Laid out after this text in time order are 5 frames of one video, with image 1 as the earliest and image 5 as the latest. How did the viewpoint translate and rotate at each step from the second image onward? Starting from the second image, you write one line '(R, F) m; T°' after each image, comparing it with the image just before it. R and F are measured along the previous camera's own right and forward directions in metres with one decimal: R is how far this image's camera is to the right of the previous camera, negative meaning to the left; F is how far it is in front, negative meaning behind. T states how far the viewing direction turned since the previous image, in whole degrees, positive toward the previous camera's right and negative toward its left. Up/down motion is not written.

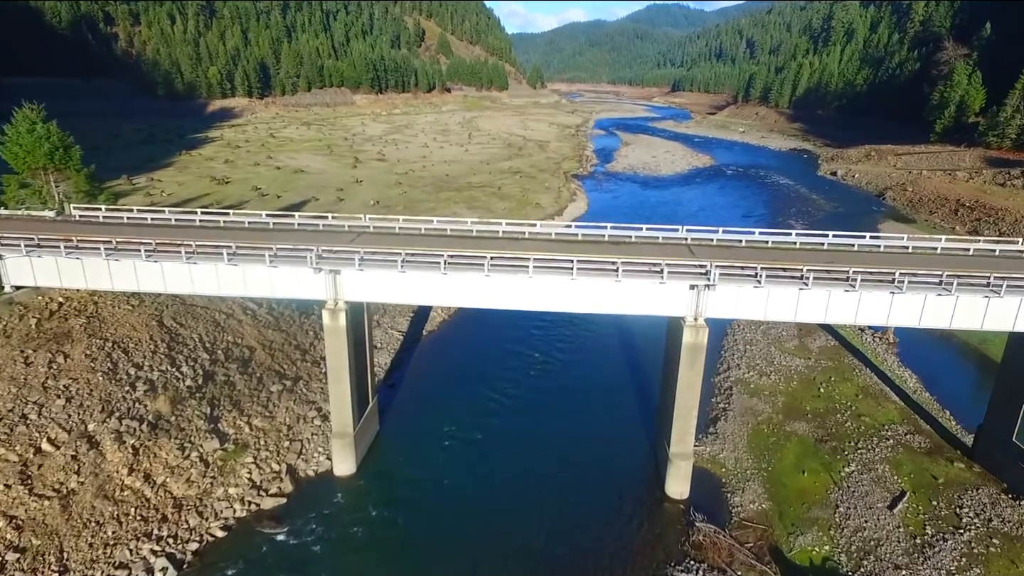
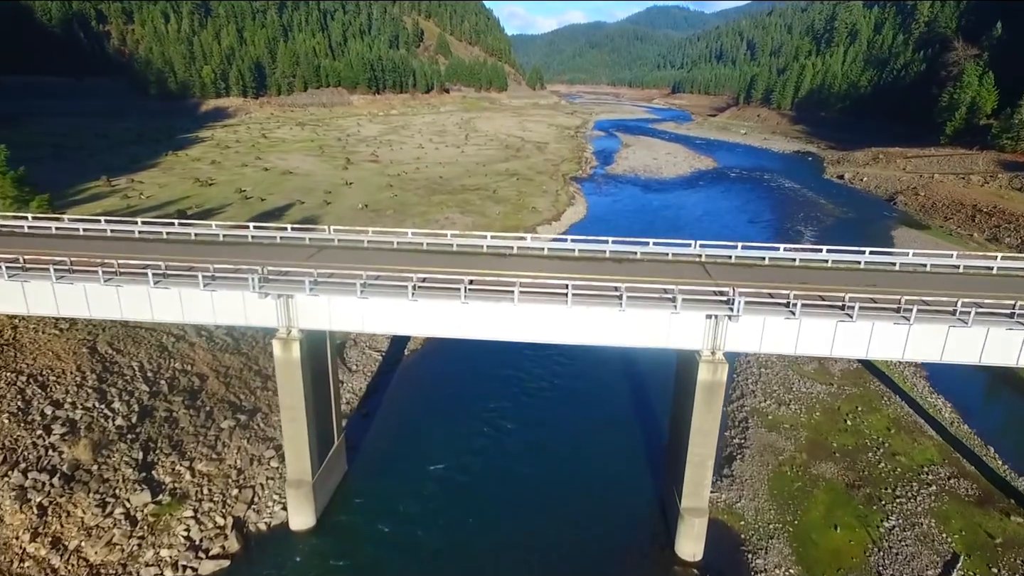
(+0.4, +2.8) m; 0°
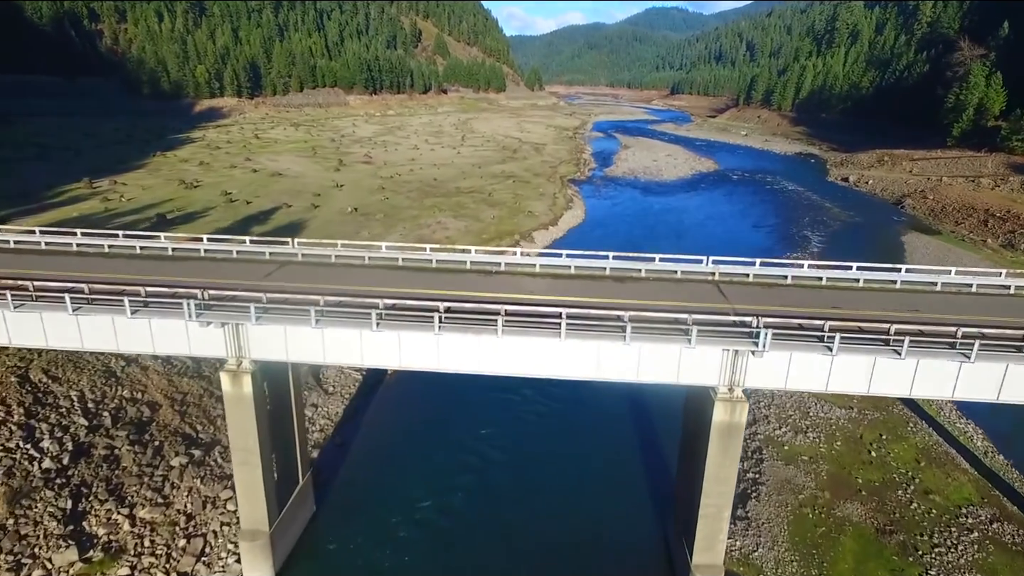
(+0.3, +2.2) m; 0°
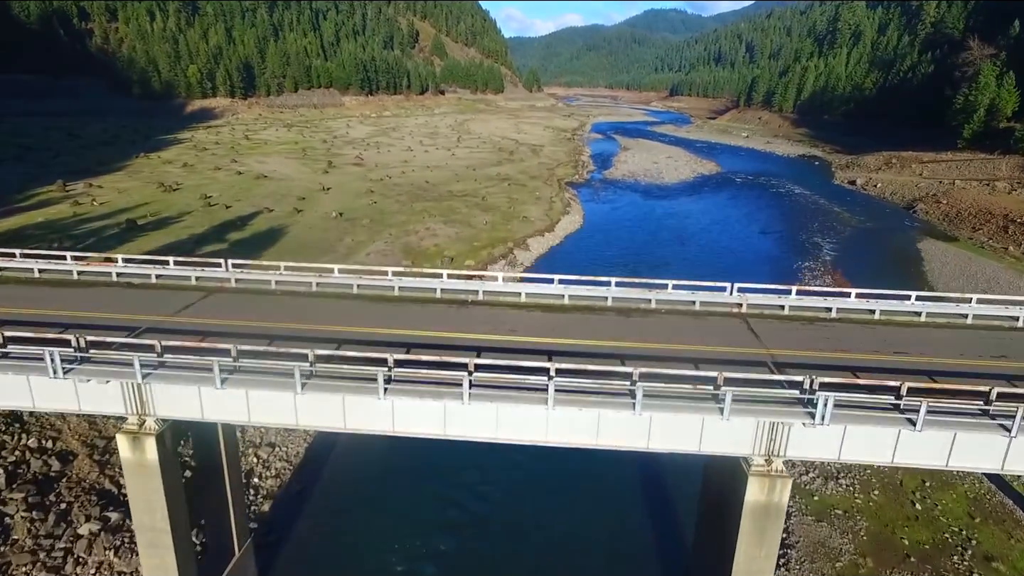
(+0.4, +2.9) m; 0°
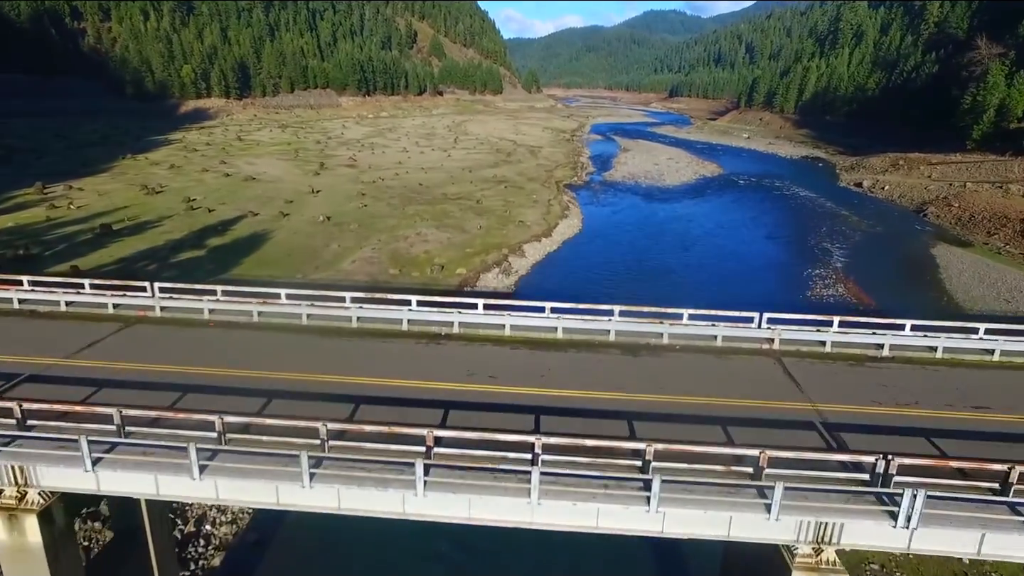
(+0.3, +2.2) m; 0°
